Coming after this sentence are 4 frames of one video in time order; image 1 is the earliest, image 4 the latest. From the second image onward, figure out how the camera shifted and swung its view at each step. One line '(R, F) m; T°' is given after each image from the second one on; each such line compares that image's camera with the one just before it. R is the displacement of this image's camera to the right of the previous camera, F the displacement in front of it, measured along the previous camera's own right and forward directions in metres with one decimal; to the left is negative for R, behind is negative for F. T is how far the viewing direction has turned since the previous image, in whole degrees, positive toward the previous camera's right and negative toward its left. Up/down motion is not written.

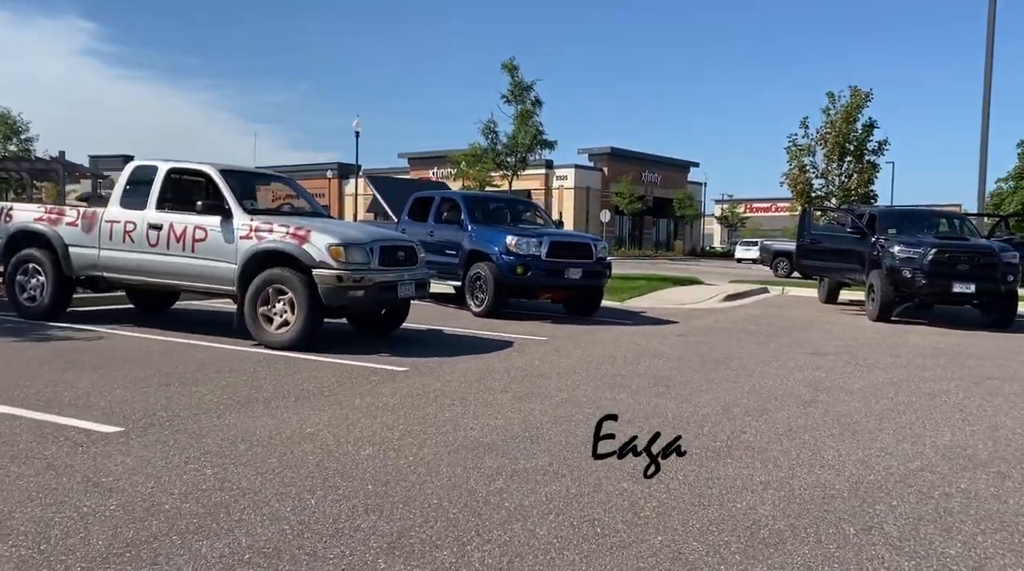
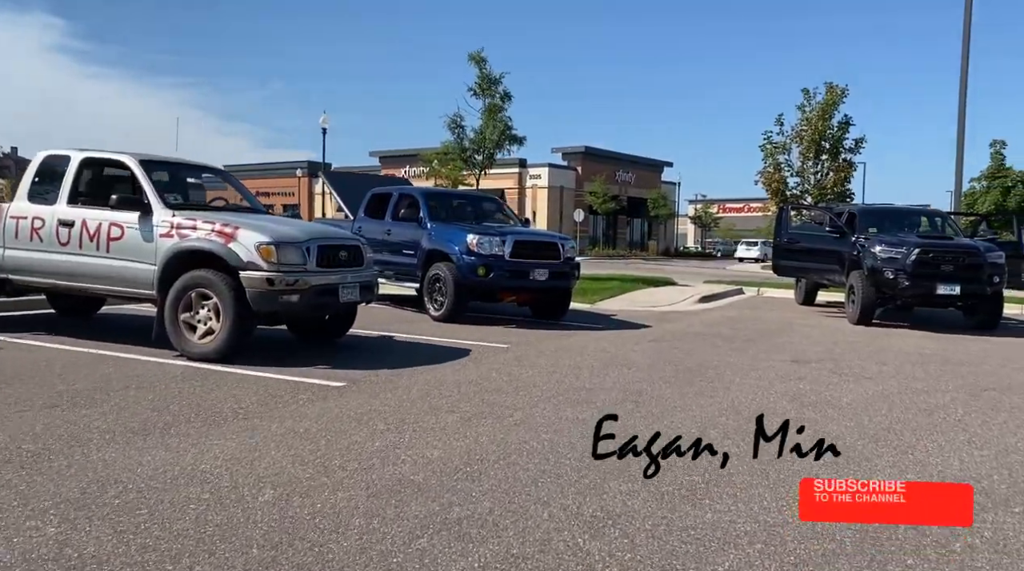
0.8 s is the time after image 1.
(+0.2, +1.0) m; +1°
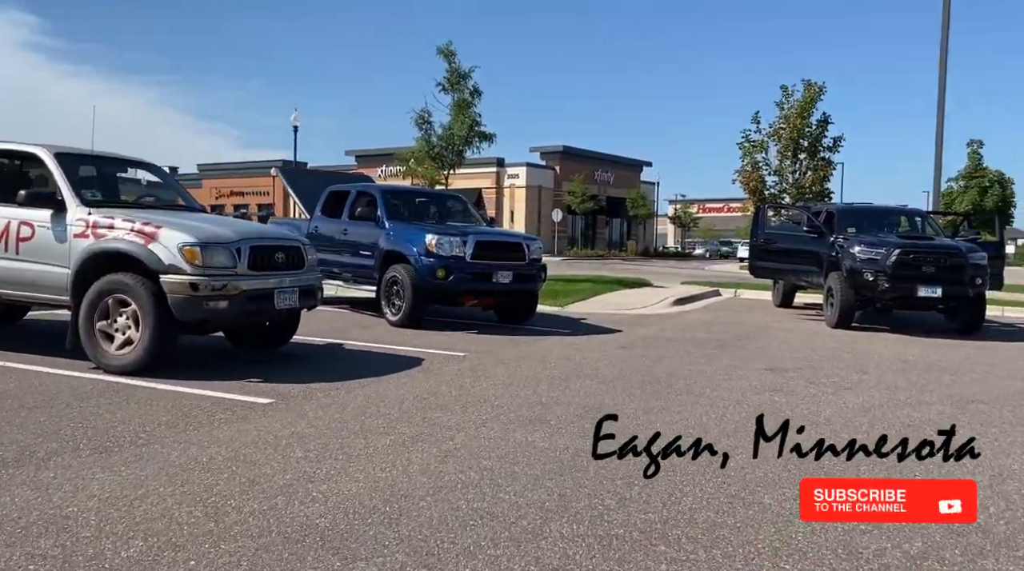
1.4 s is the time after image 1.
(+0.2, +0.7) m; +1°
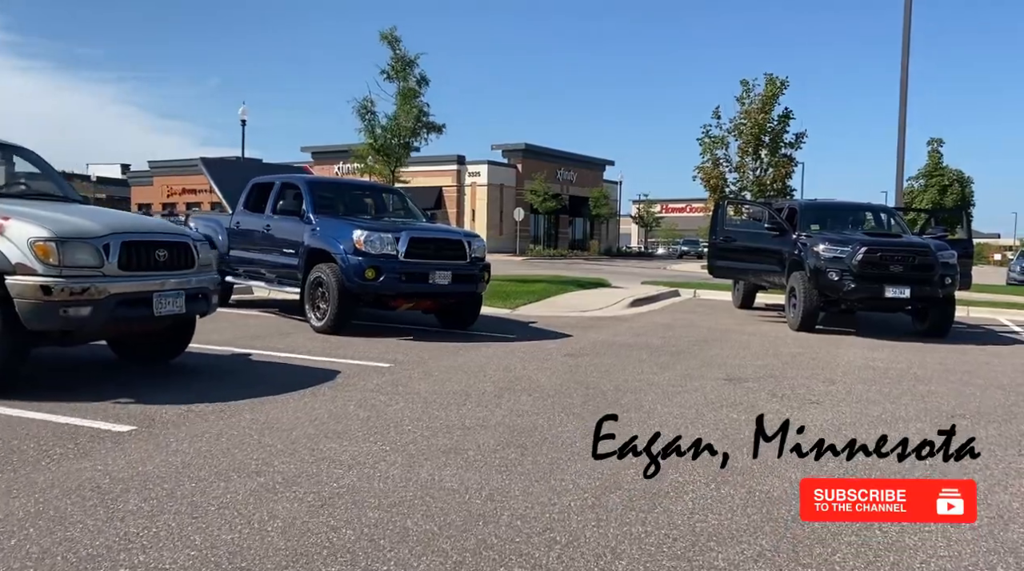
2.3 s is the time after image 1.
(+0.3, +1.2) m; +2°
